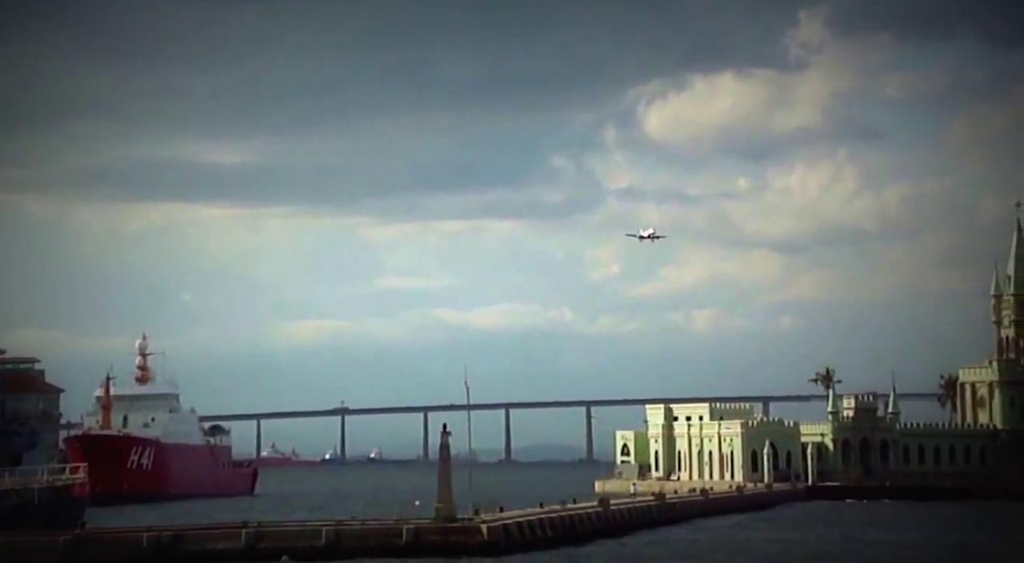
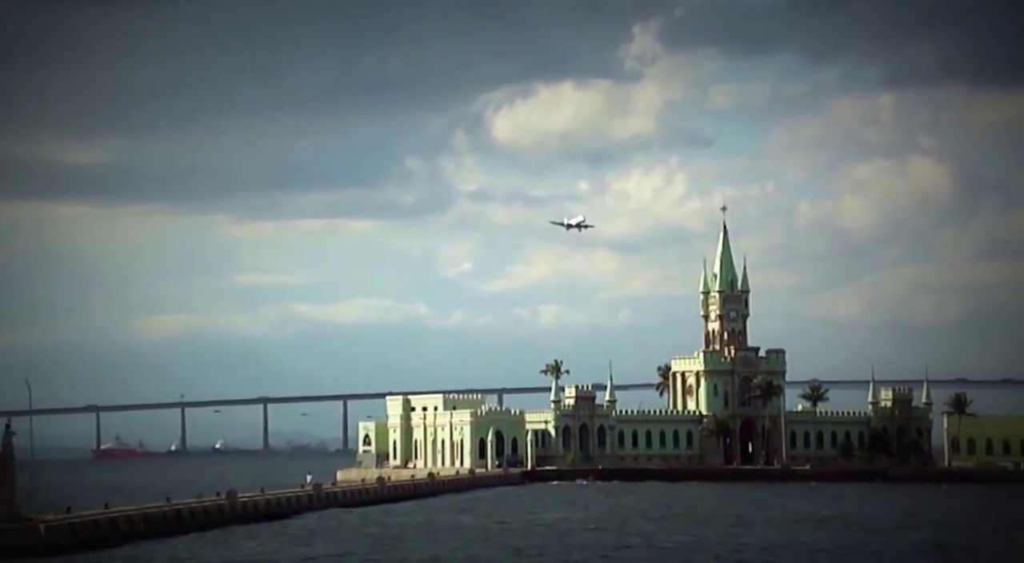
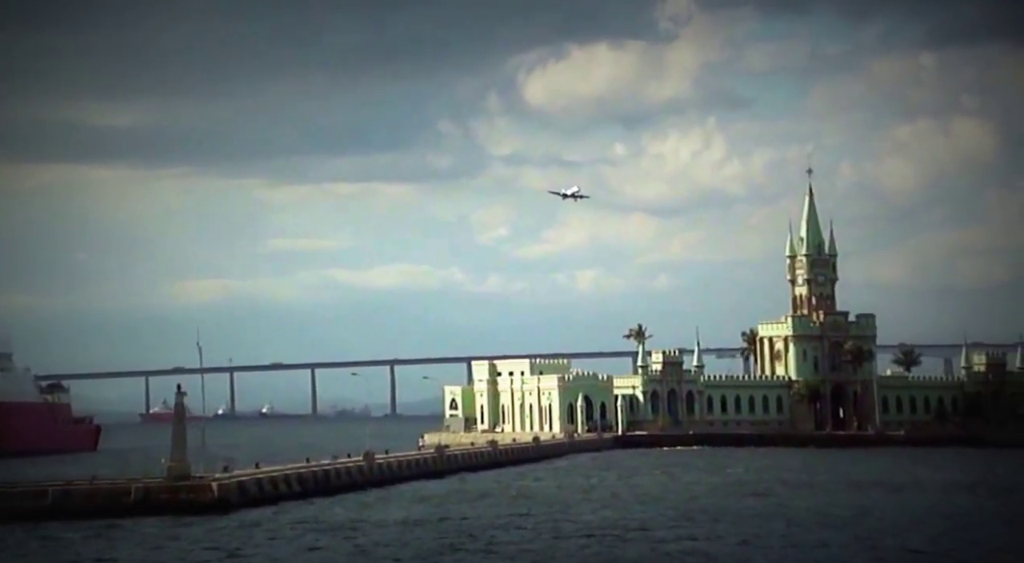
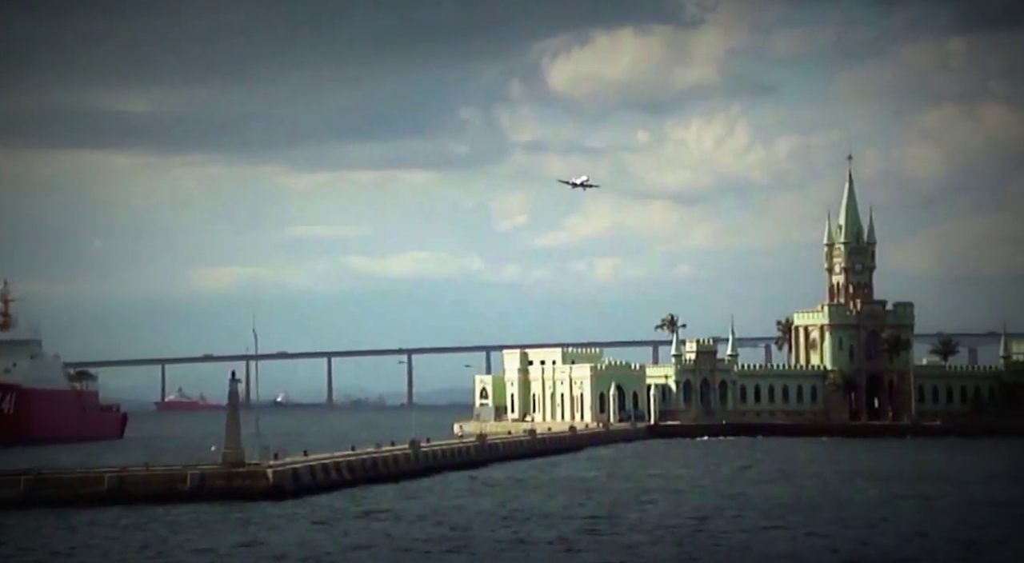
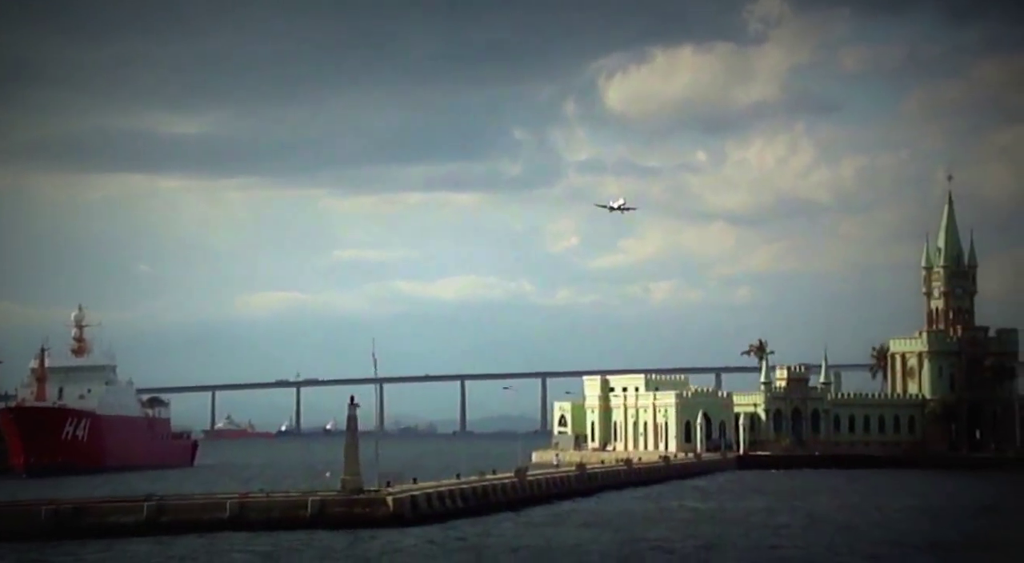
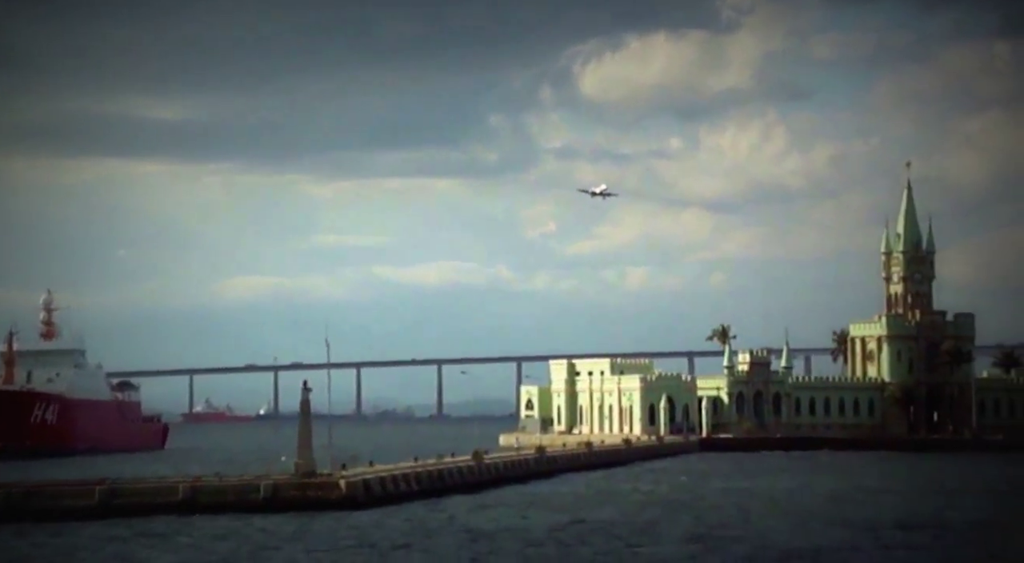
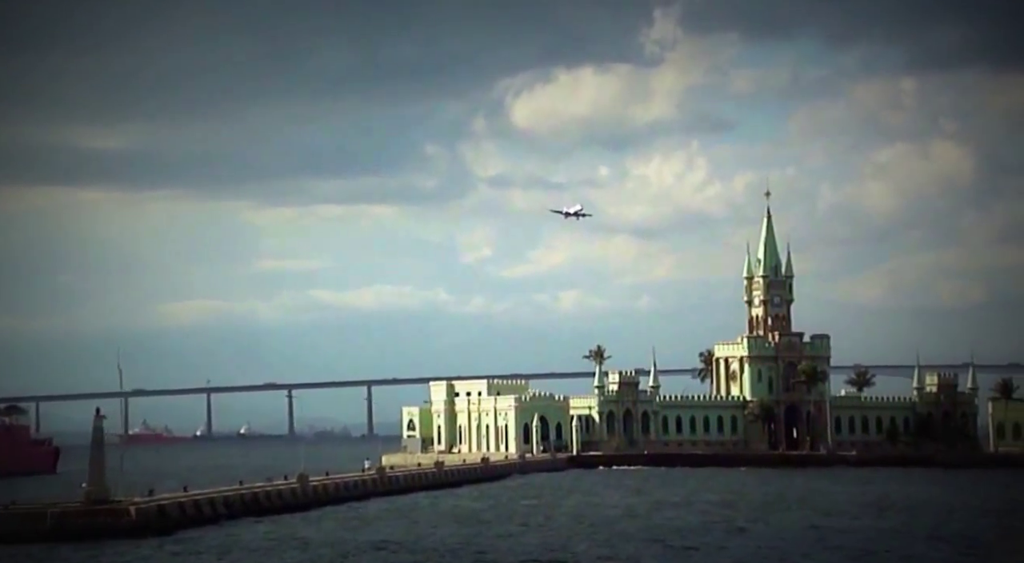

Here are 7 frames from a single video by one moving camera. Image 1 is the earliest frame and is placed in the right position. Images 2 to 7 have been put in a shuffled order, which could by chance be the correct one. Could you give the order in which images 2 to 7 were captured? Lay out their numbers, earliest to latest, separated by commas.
5, 6, 4, 3, 7, 2
